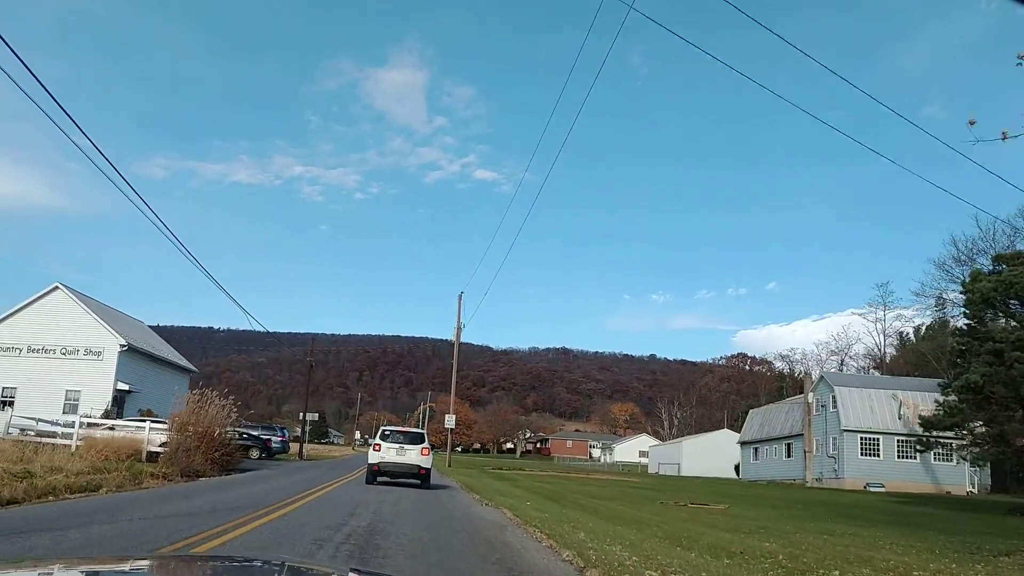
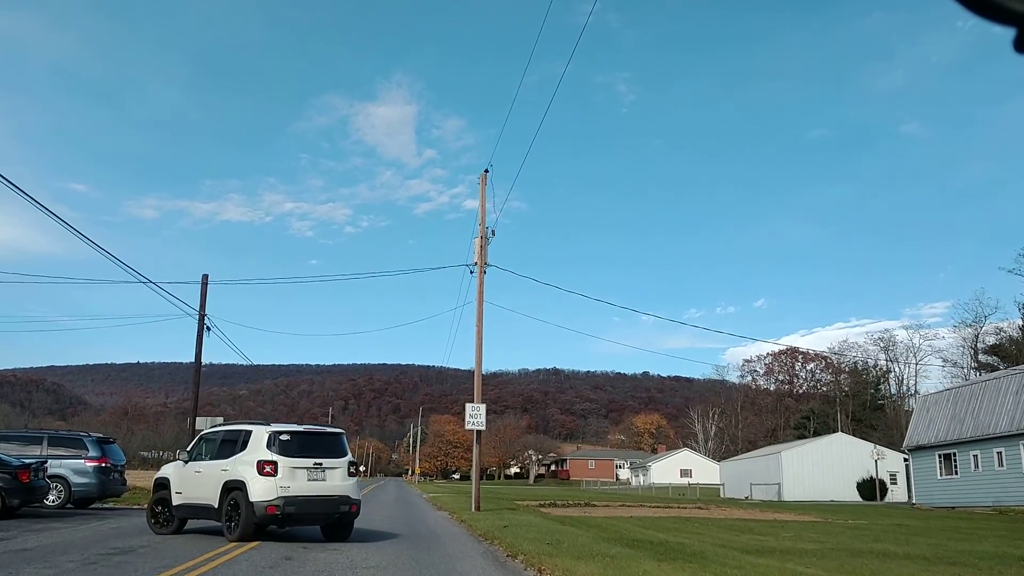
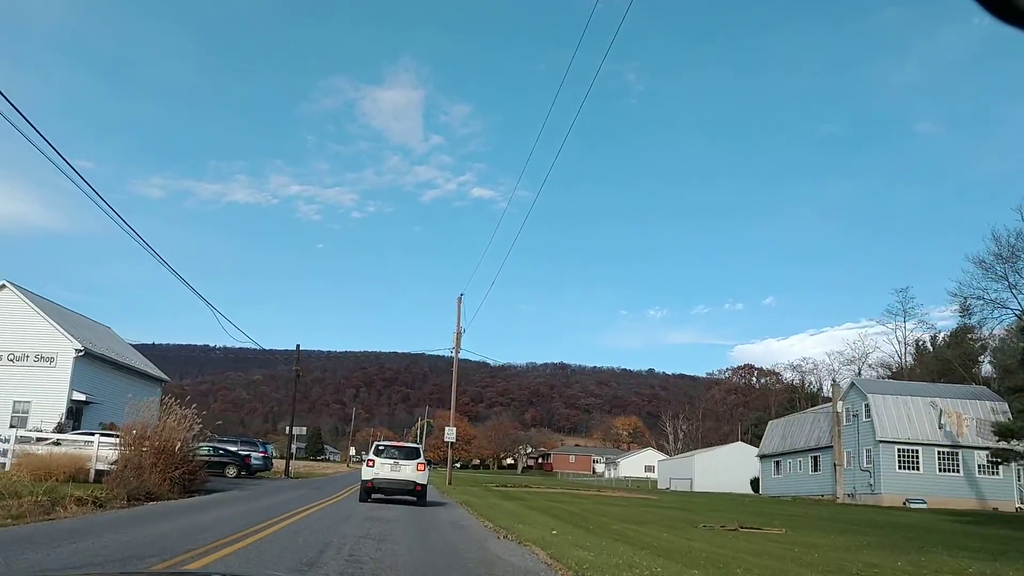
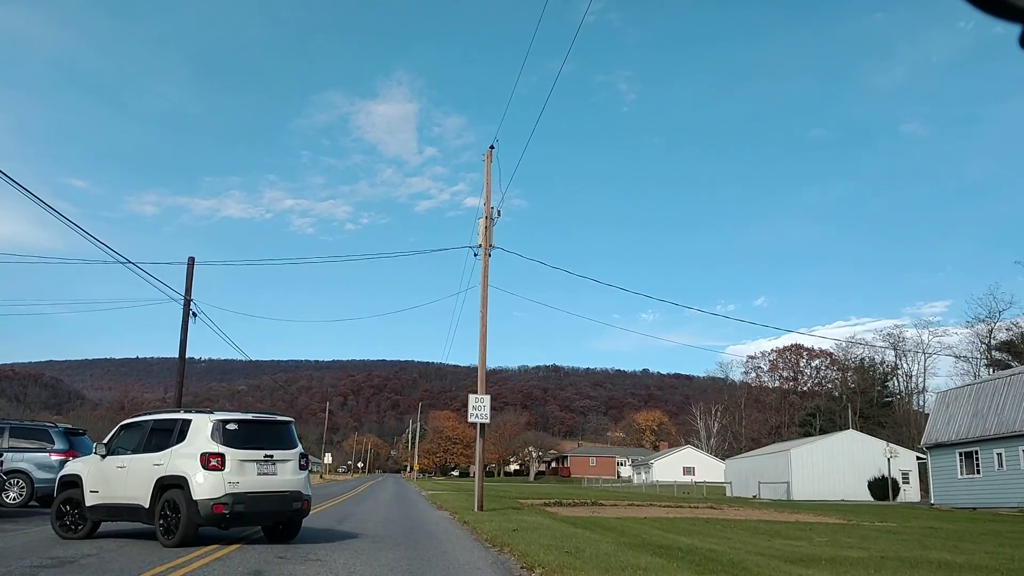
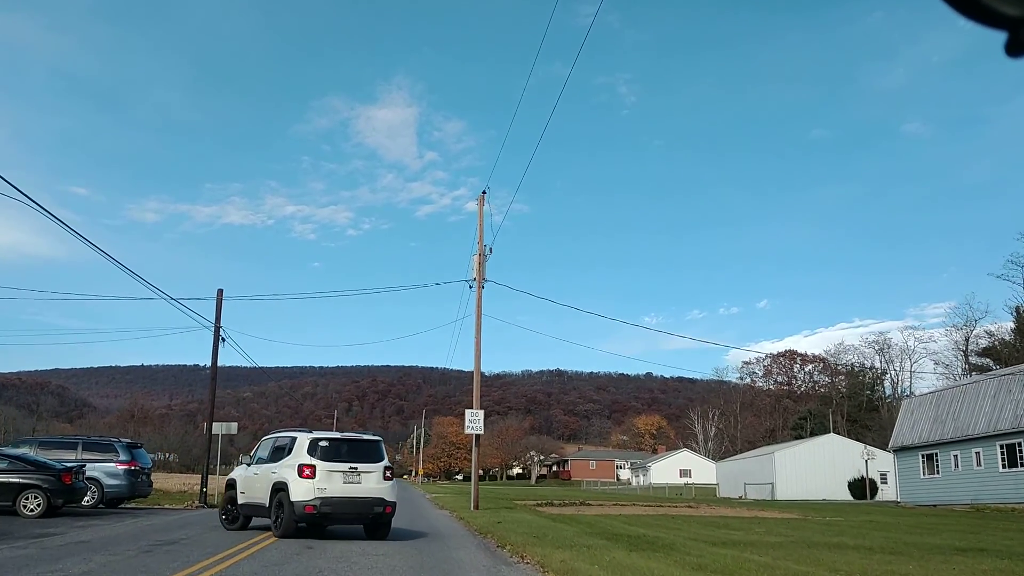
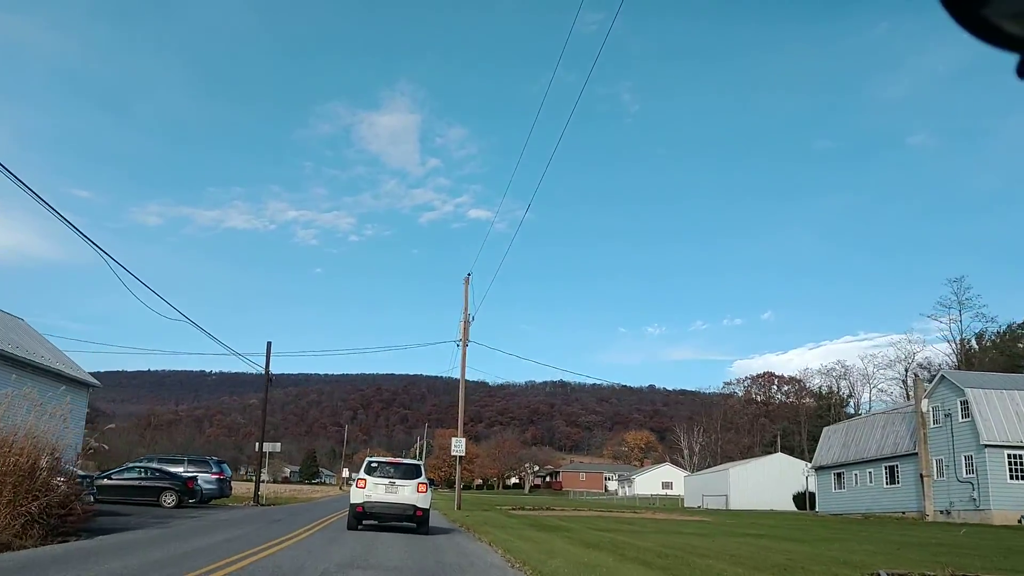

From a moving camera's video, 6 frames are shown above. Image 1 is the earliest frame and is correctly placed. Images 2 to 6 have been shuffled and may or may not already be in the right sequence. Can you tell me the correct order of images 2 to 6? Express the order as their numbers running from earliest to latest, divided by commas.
3, 6, 5, 2, 4
